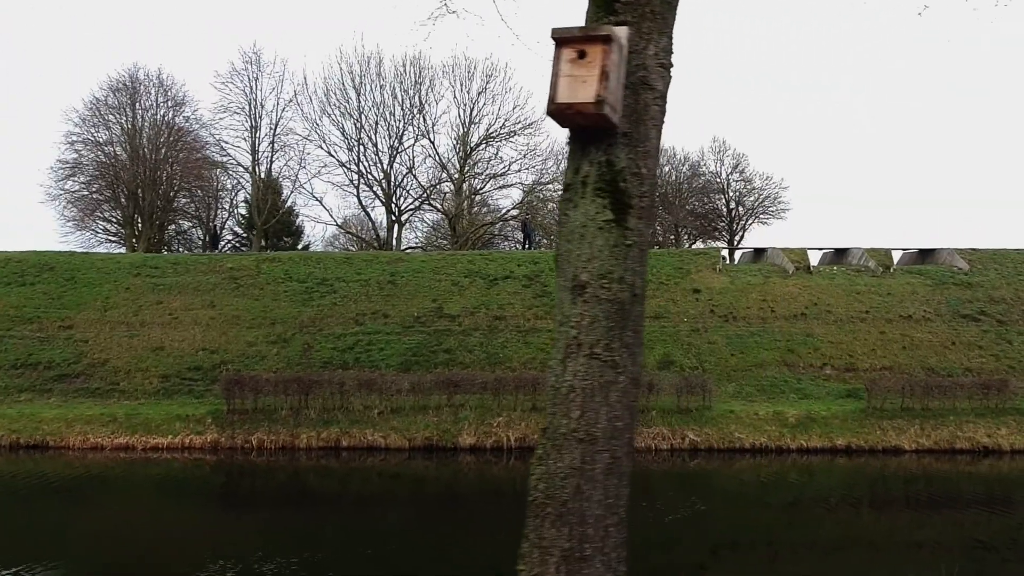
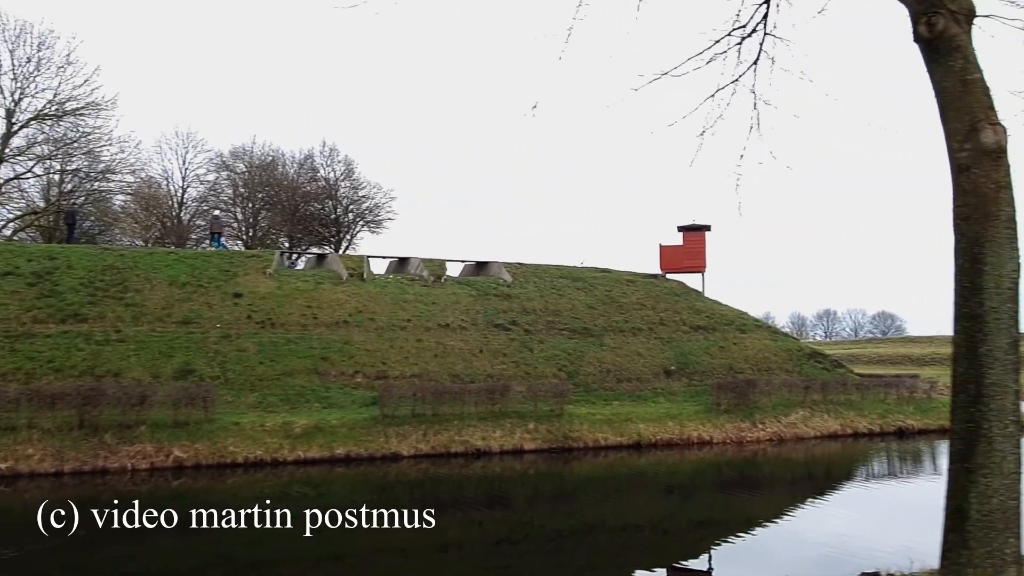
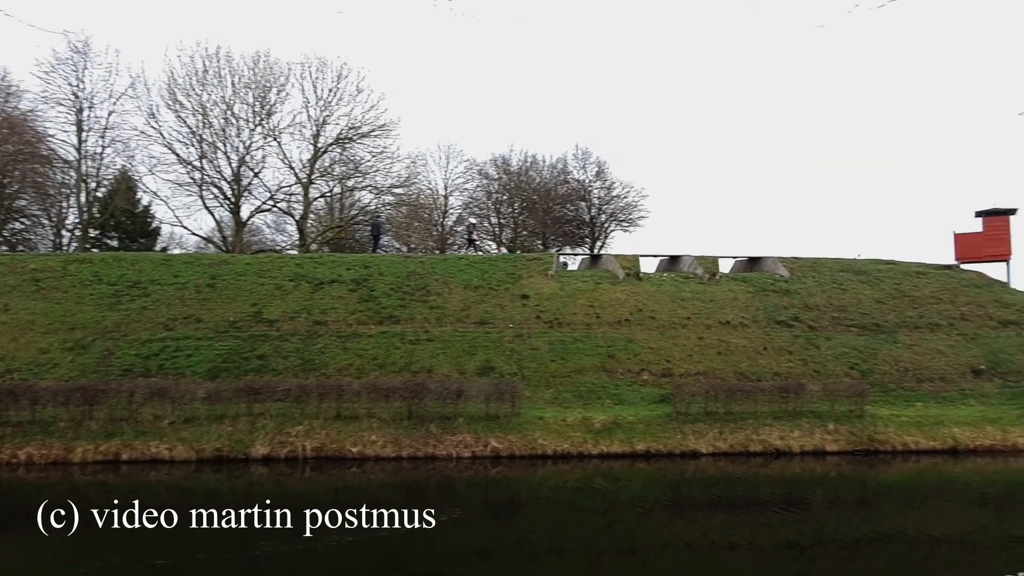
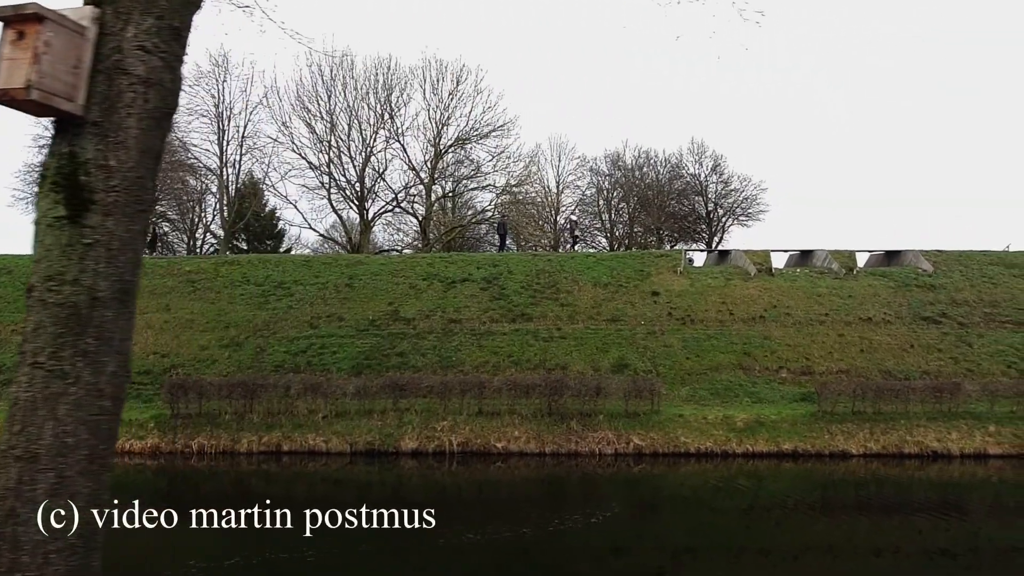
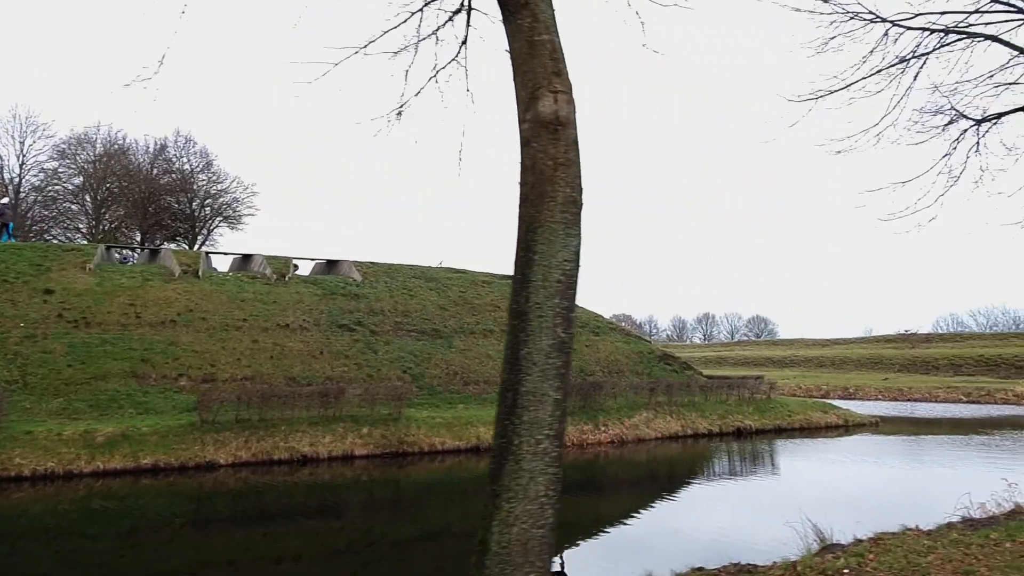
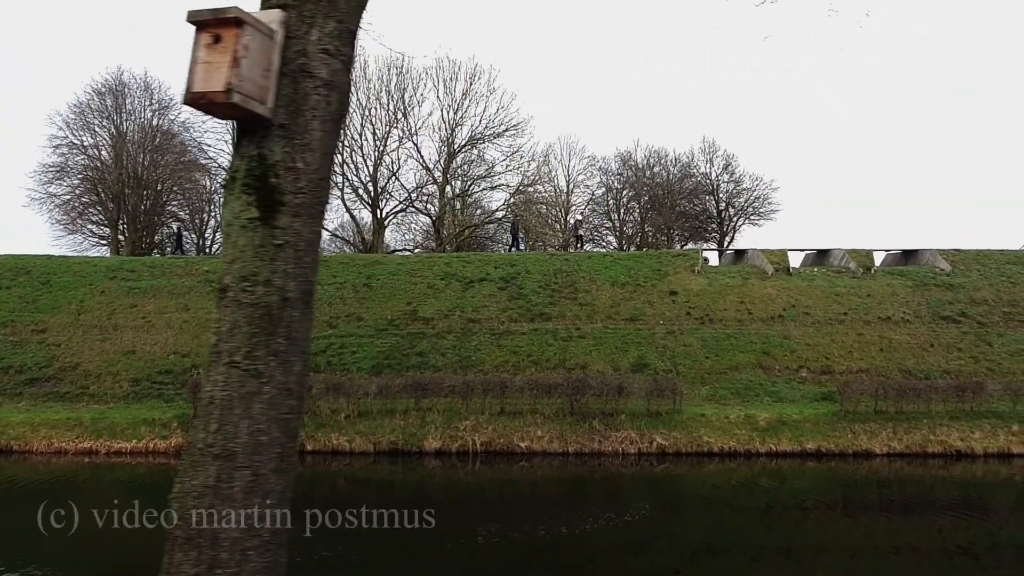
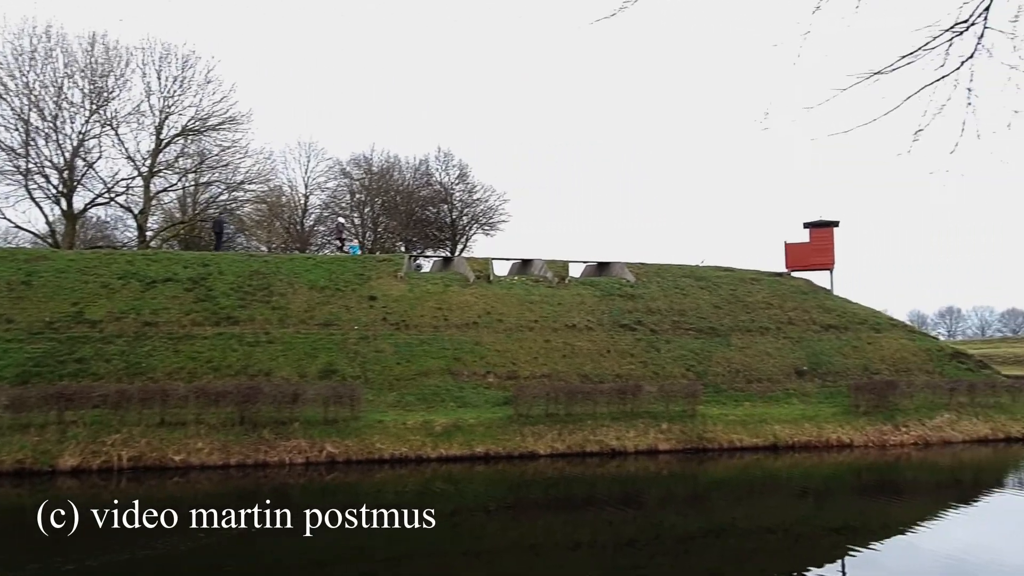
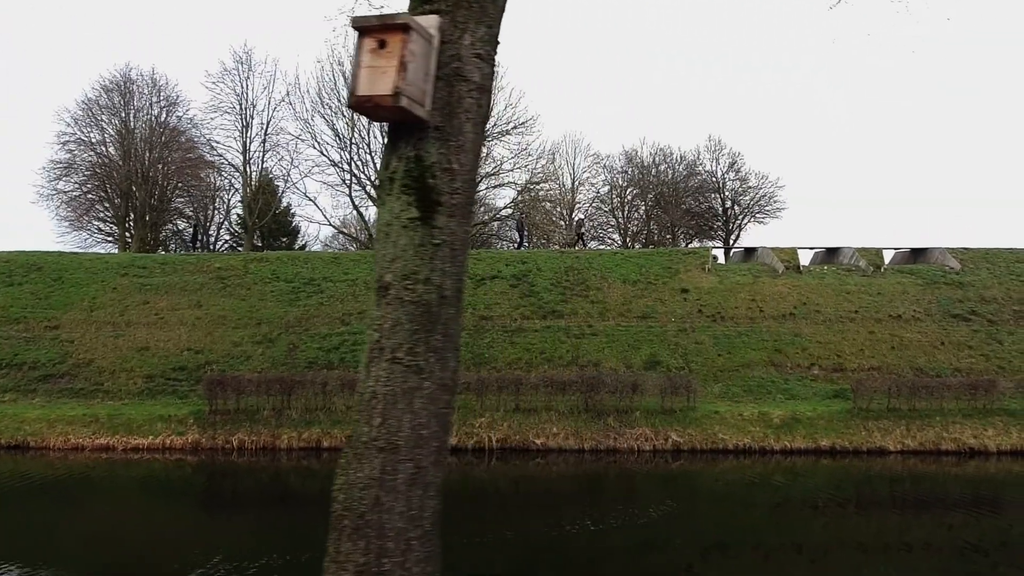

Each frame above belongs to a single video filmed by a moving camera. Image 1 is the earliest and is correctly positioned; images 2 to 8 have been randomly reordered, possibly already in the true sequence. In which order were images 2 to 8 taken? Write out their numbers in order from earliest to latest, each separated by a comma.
8, 6, 4, 3, 7, 2, 5
